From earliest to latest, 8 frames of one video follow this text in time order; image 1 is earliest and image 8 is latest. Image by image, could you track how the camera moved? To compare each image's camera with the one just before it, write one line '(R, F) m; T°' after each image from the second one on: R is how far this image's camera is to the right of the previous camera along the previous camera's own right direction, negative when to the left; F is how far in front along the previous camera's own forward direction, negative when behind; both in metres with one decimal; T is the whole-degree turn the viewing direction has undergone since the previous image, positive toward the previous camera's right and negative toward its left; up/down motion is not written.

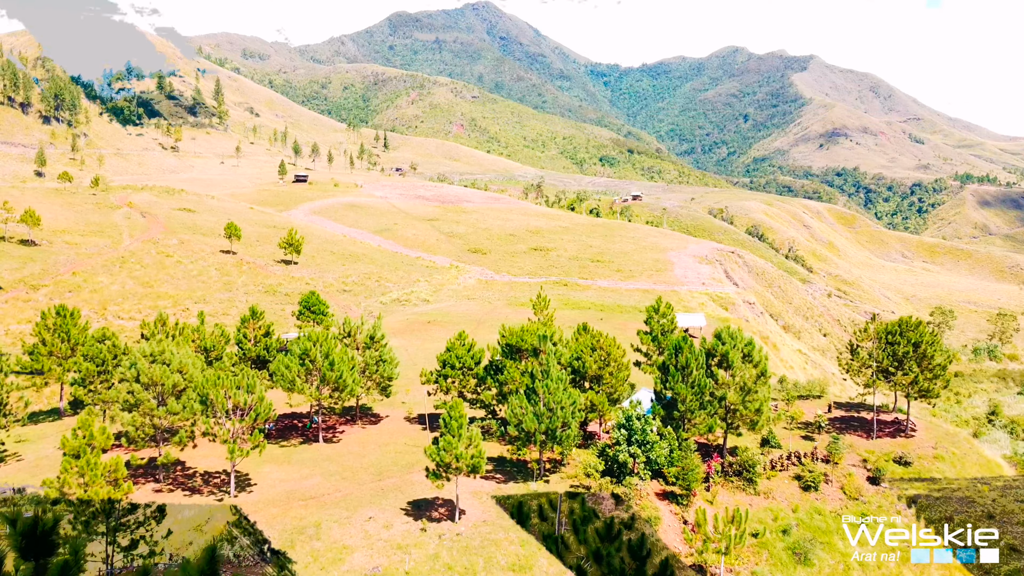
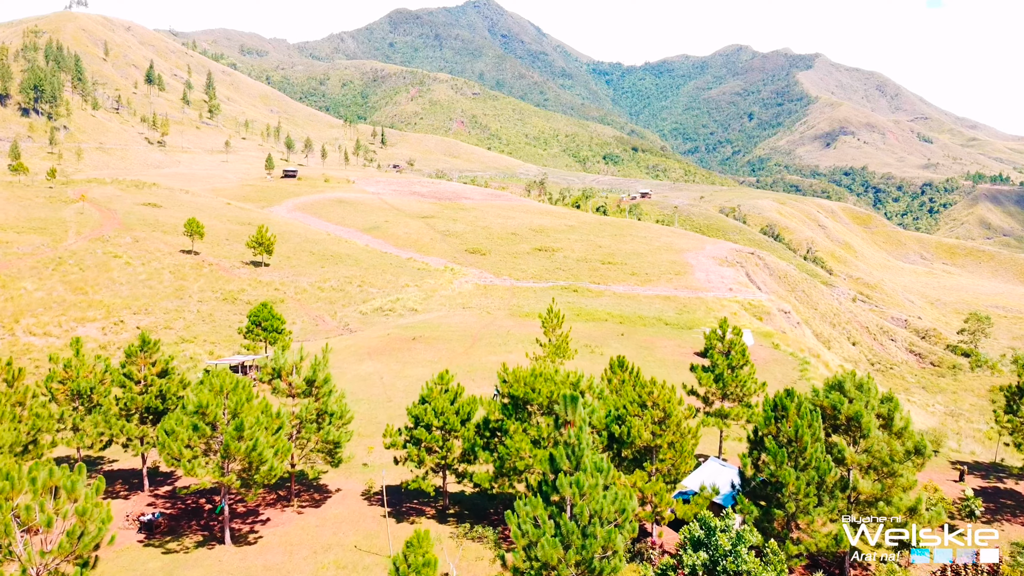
(-0.2, +14.2) m; 0°
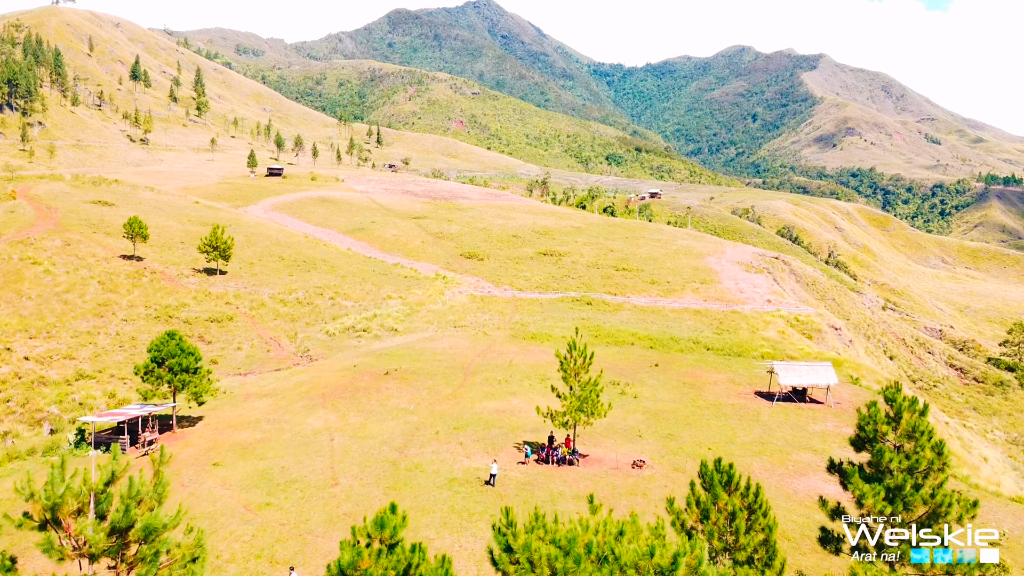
(-0.2, +15.4) m; 0°
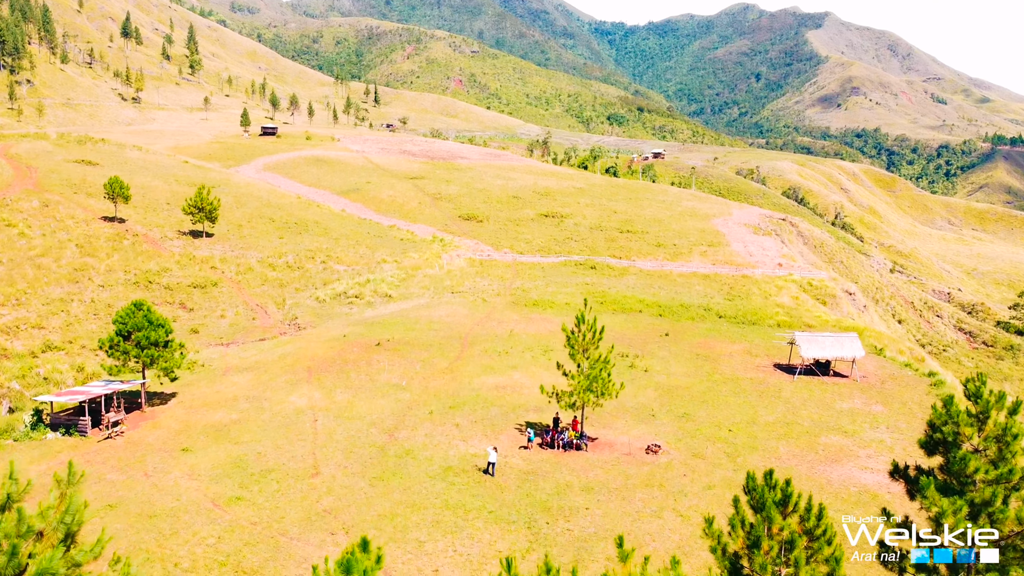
(-0.1, +3.6) m; 0°
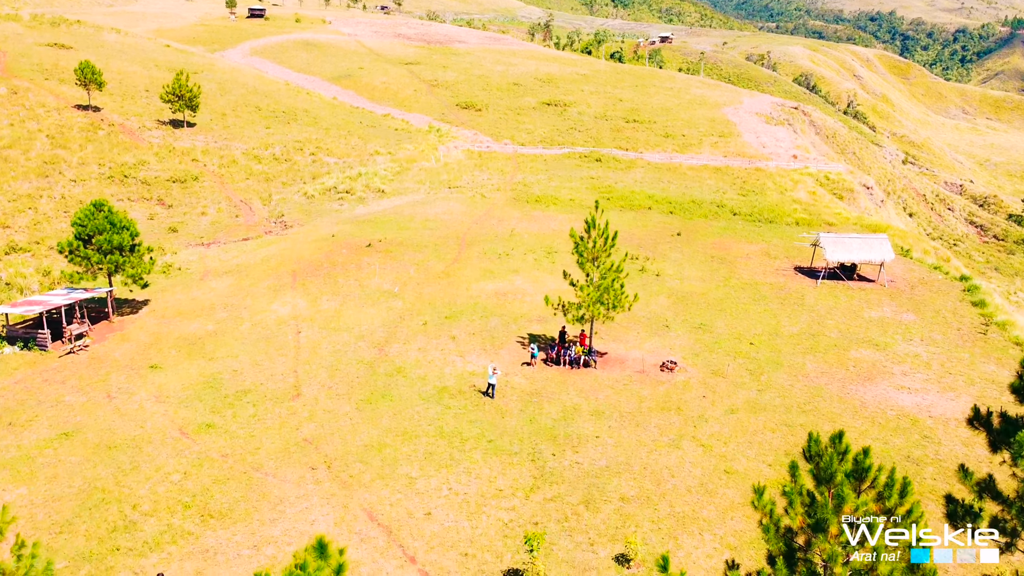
(-0.1, +3.4) m; 0°
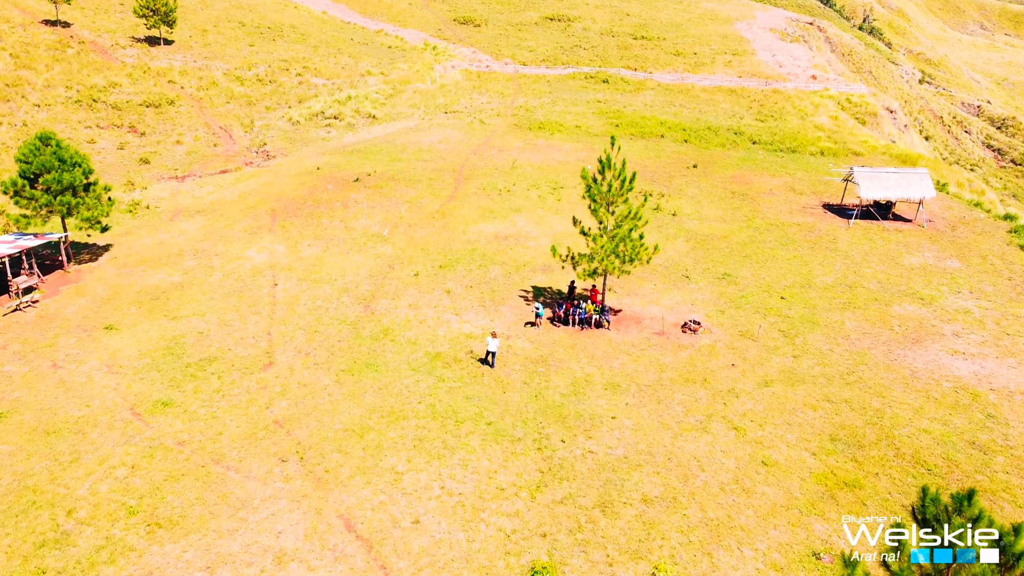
(-0.1, +3.5) m; 0°
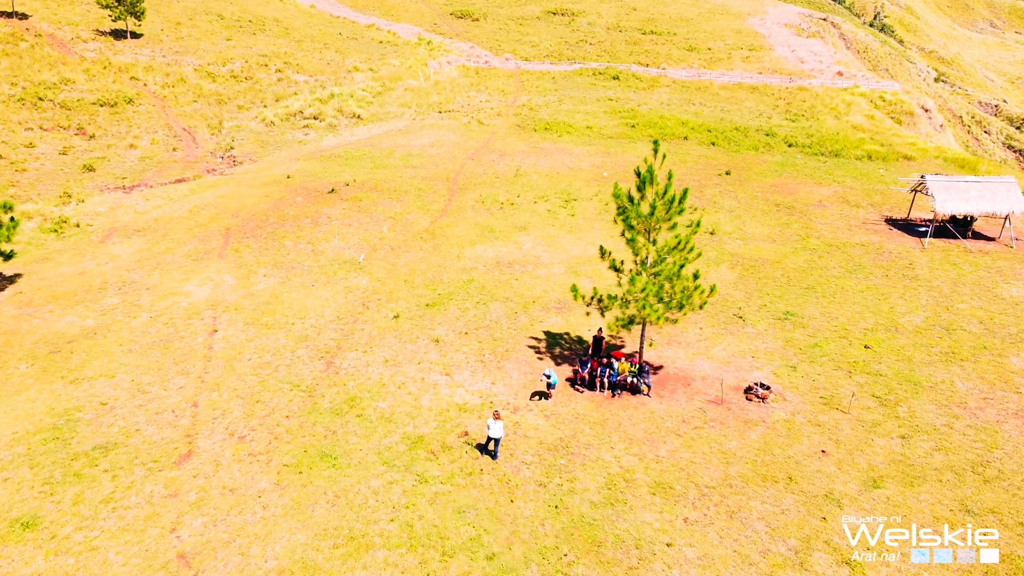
(-0.2, +6.1) m; 0°
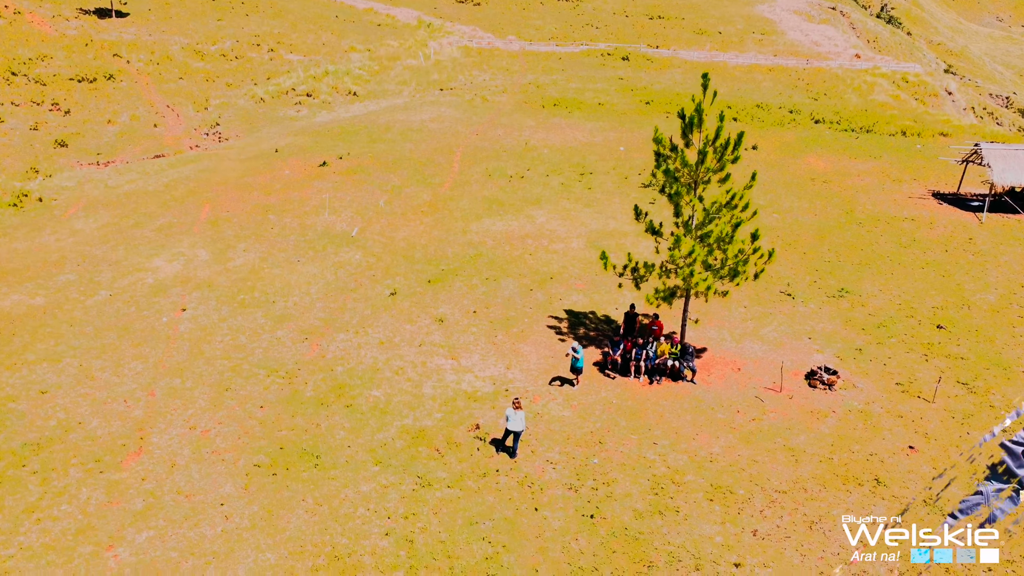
(-0.4, +3.0) m; 0°
